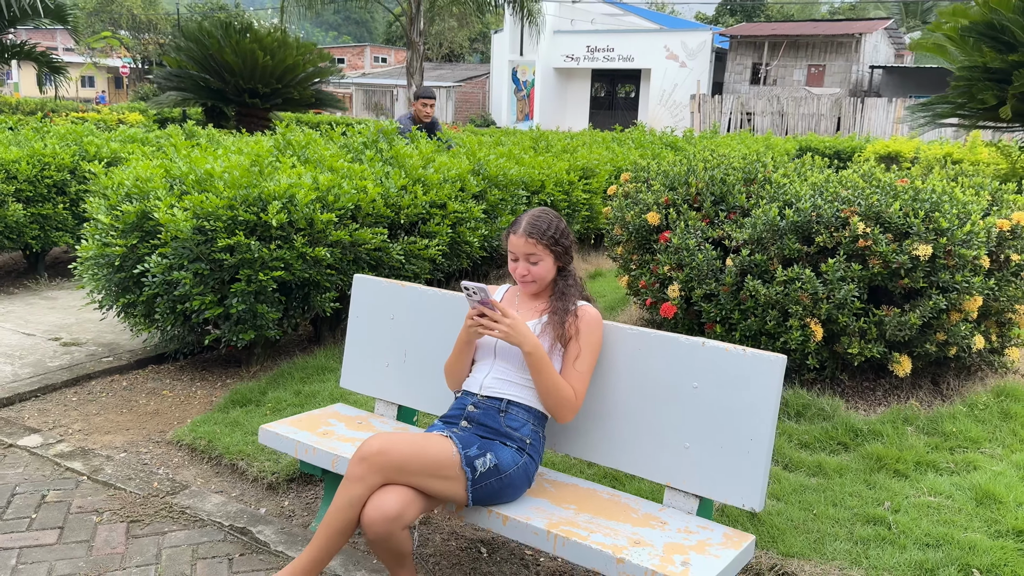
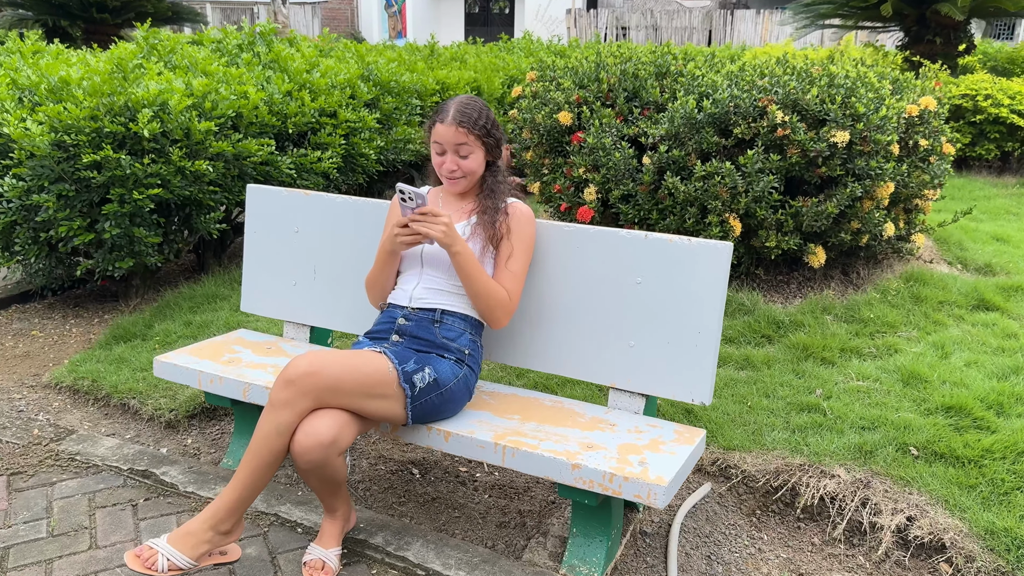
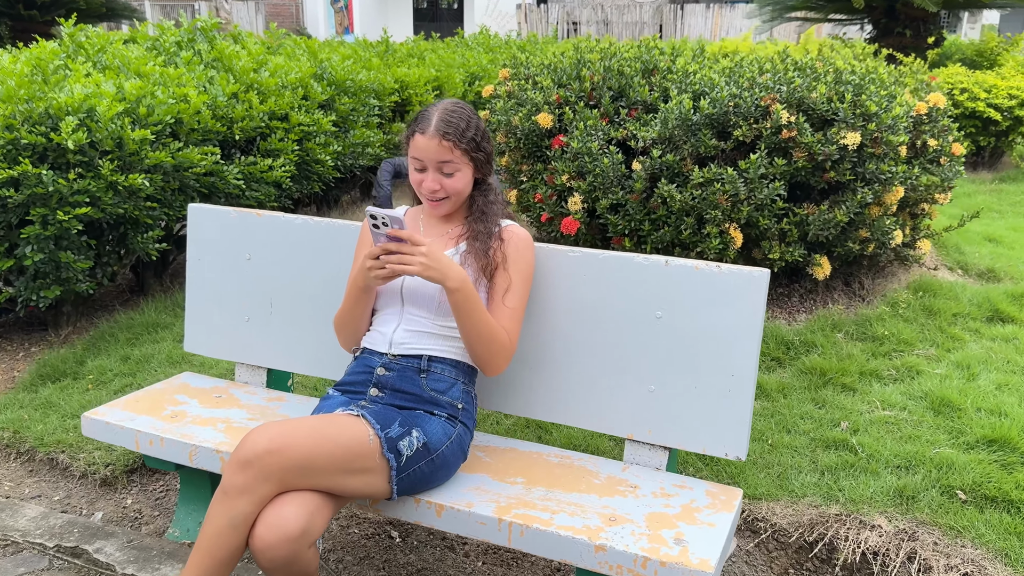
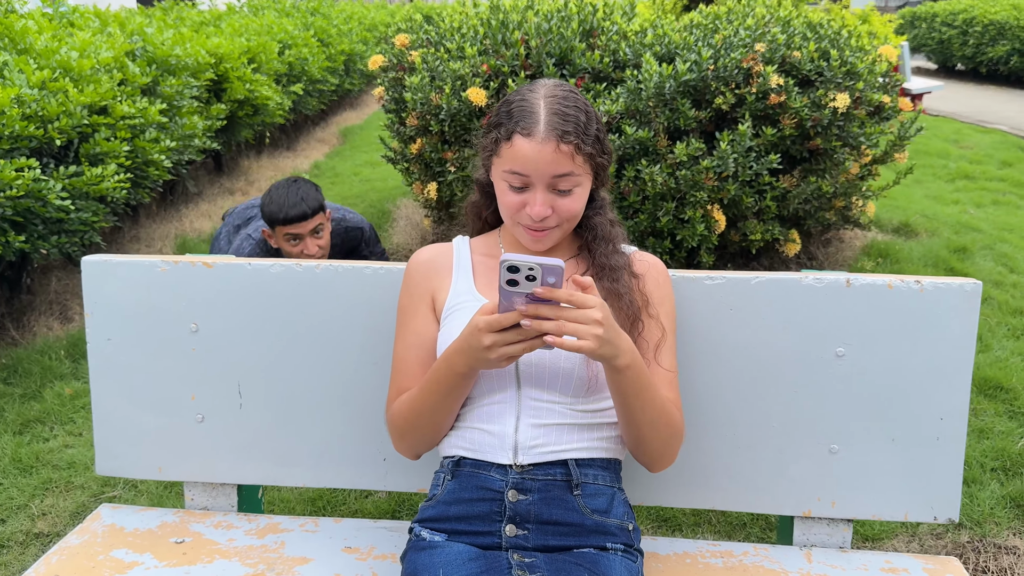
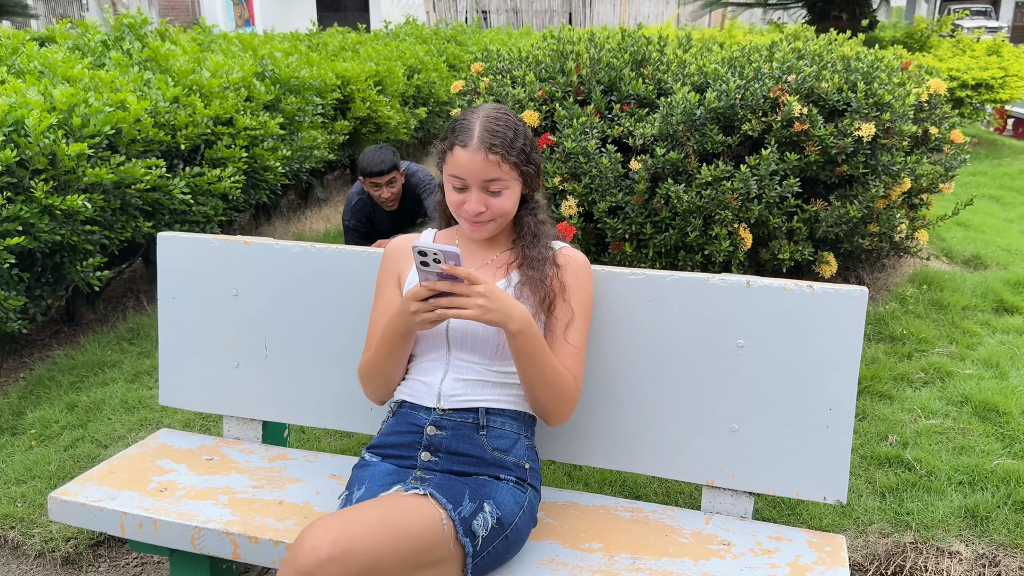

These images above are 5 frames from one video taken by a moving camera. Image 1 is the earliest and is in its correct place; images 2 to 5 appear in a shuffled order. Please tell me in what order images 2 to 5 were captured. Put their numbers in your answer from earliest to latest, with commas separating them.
2, 3, 5, 4
